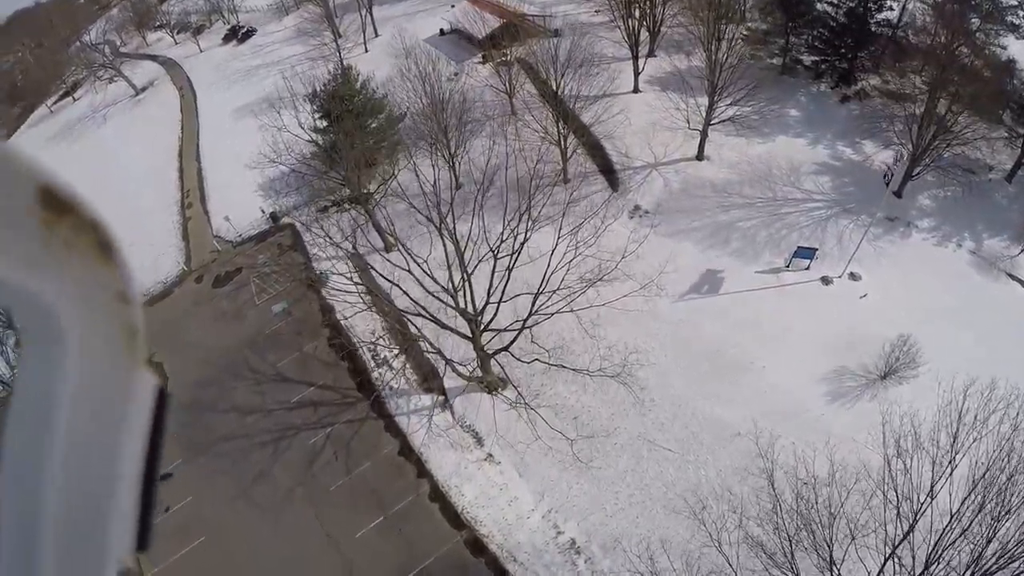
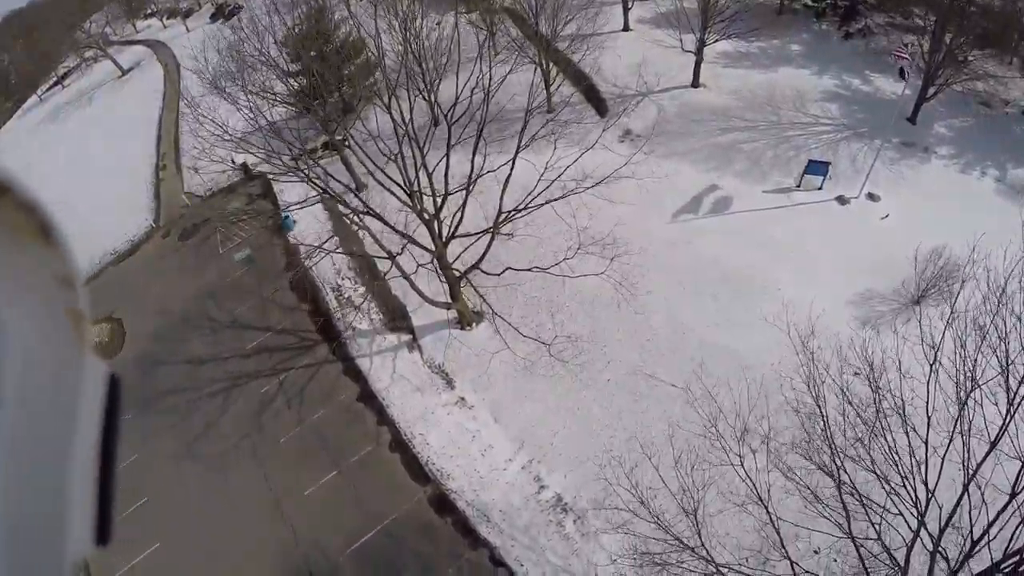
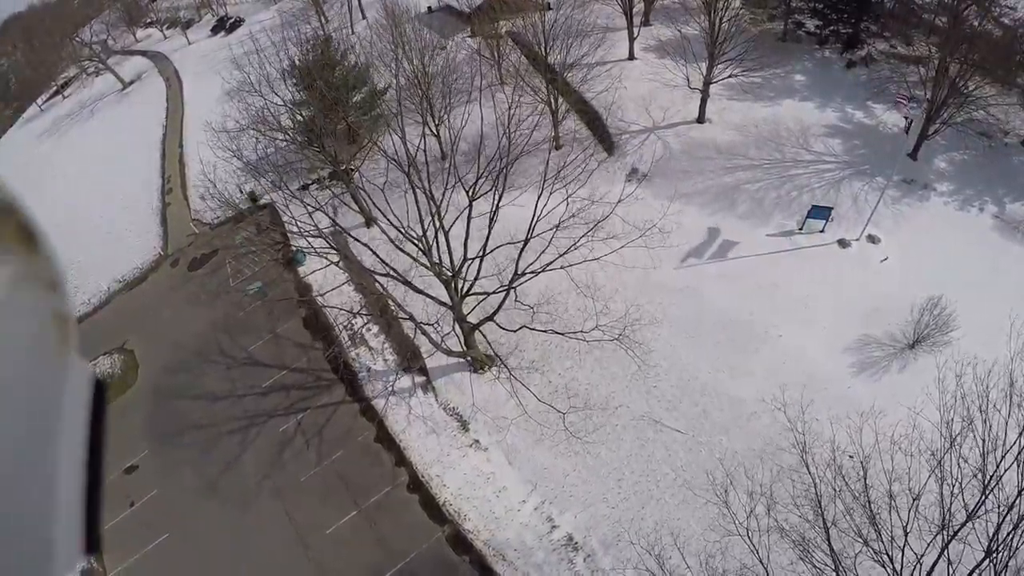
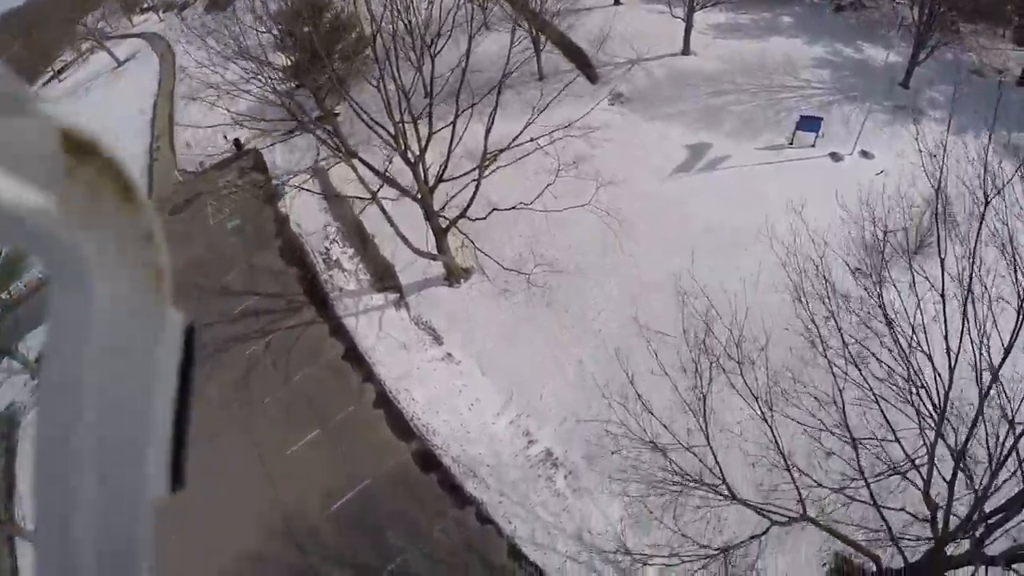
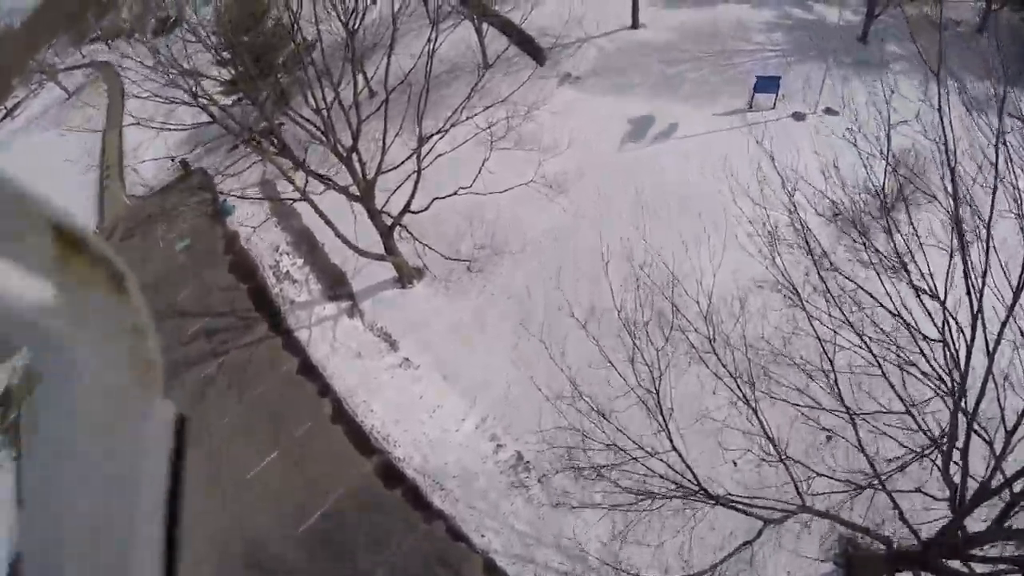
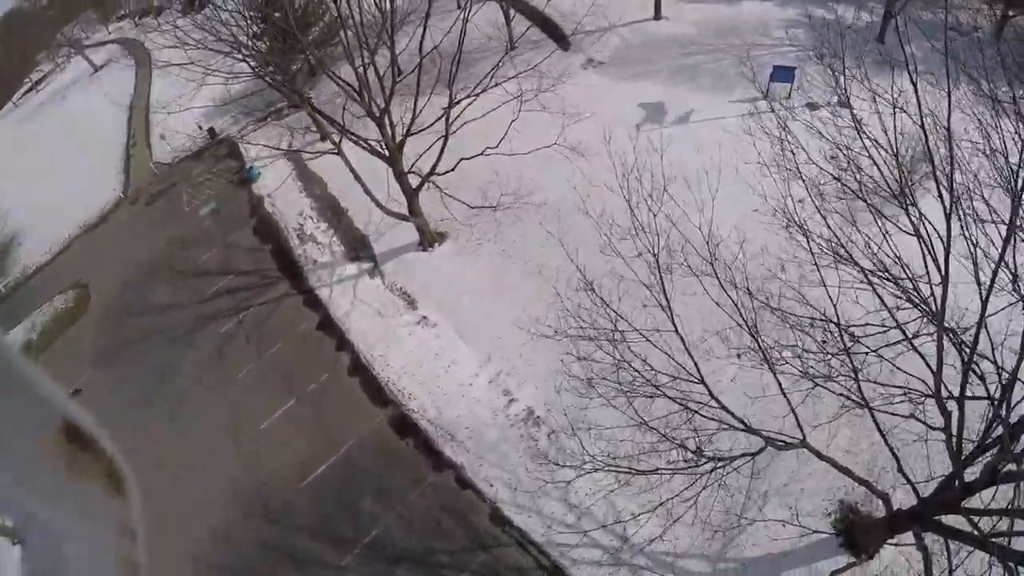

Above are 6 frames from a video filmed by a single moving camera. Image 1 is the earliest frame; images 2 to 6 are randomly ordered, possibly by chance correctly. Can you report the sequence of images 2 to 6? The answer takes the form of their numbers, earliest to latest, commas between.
3, 2, 4, 6, 5
